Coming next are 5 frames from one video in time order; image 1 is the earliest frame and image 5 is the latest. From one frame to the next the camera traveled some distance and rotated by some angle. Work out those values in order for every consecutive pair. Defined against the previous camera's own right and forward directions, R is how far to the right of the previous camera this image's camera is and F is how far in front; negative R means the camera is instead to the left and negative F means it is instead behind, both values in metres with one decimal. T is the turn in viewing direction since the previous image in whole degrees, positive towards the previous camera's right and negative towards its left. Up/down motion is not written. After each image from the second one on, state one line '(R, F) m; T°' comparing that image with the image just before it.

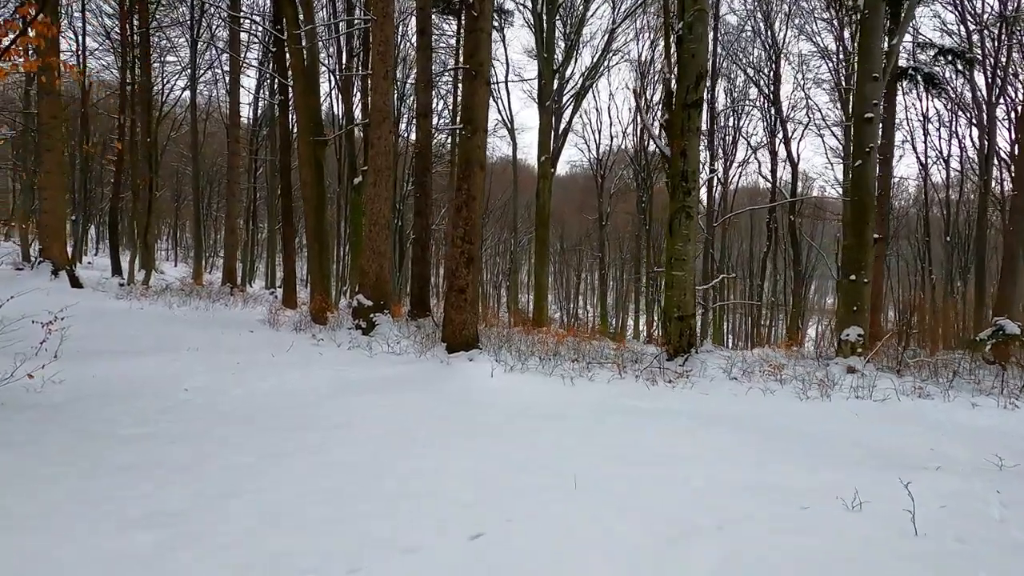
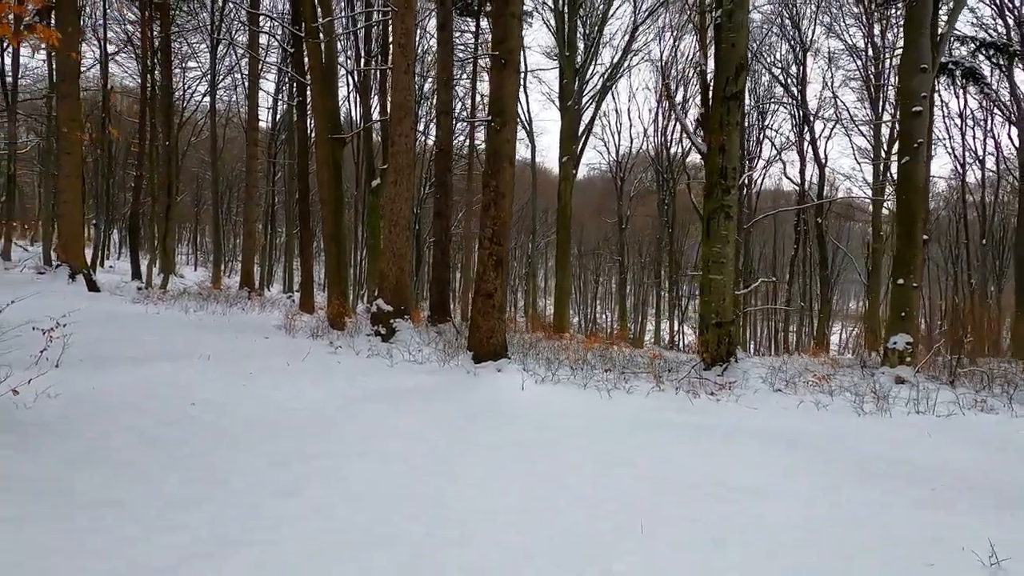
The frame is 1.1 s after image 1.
(-0.2, +0.4) m; -2°
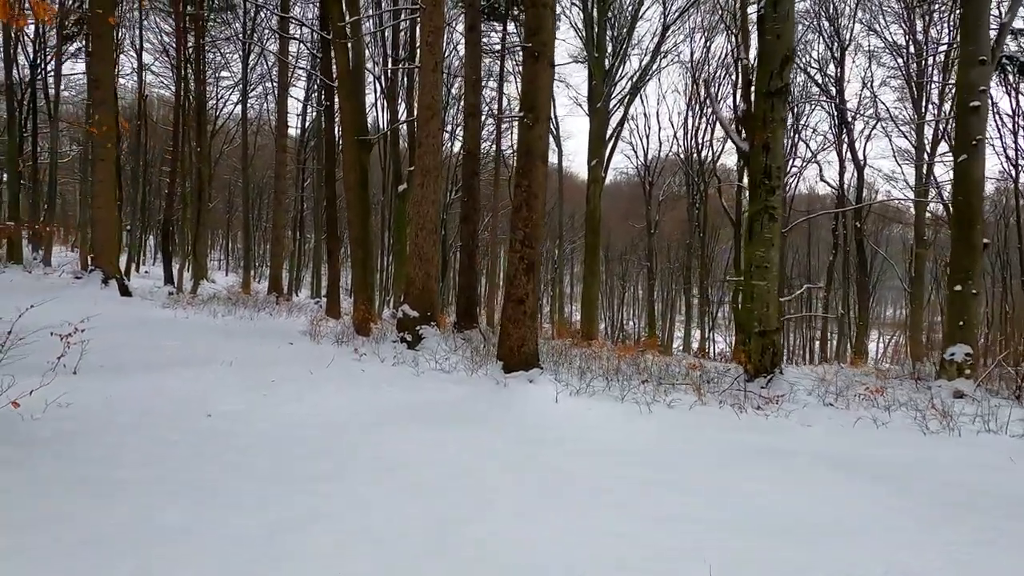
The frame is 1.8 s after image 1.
(-0.1, +0.3) m; -3°
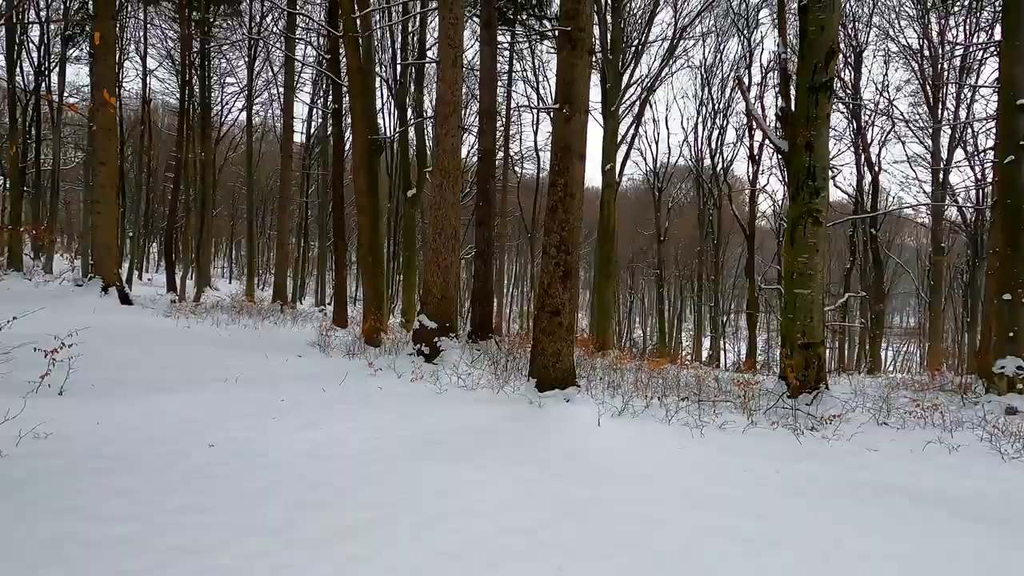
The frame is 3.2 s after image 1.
(-0.3, +0.5) m; 0°
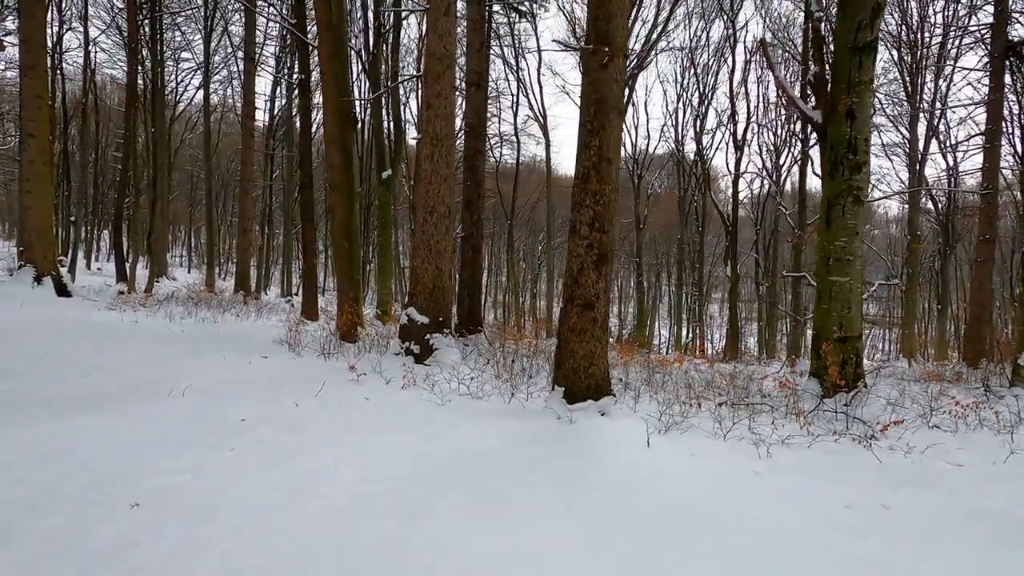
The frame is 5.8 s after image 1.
(-0.3, +0.9) m; +3°
